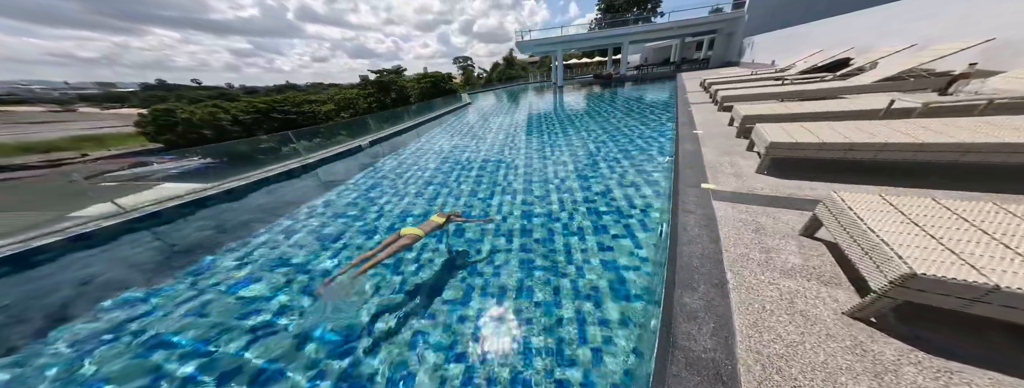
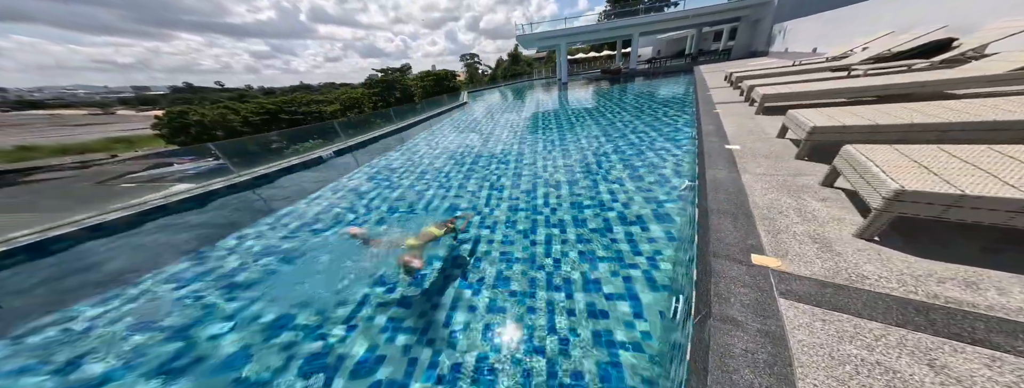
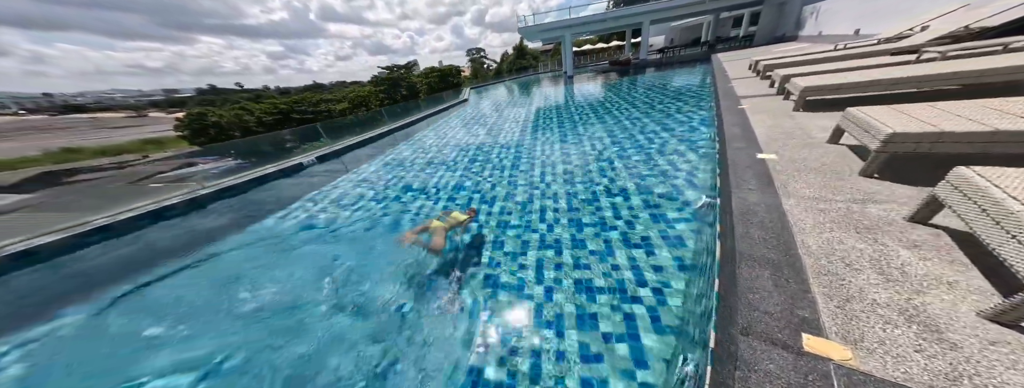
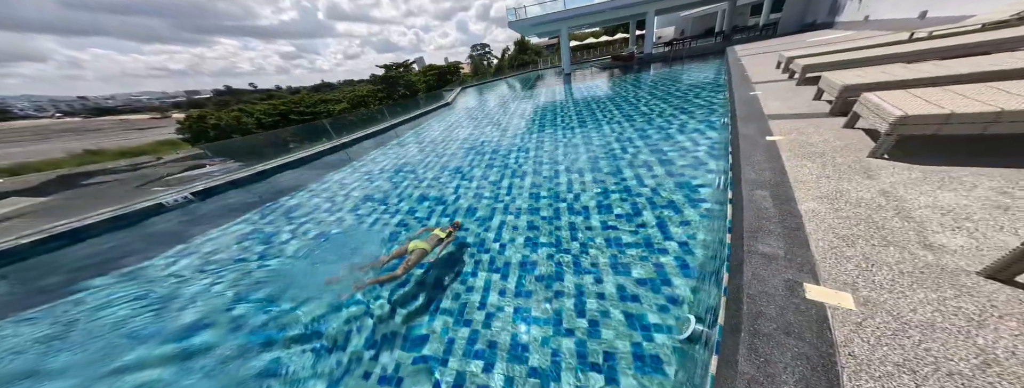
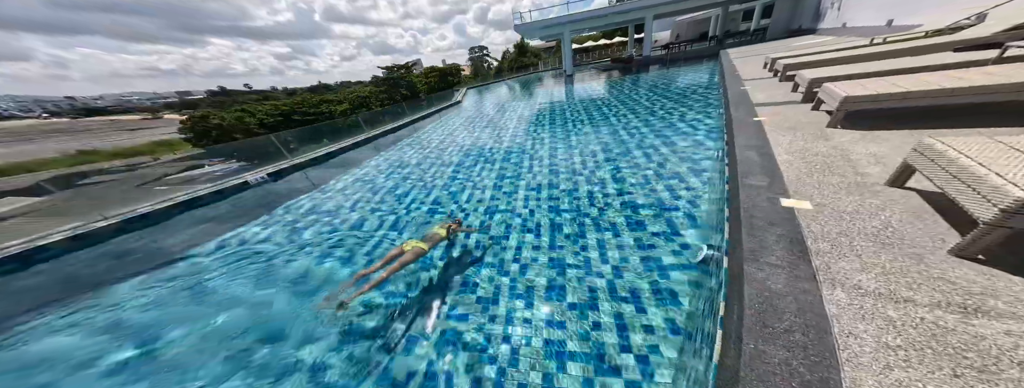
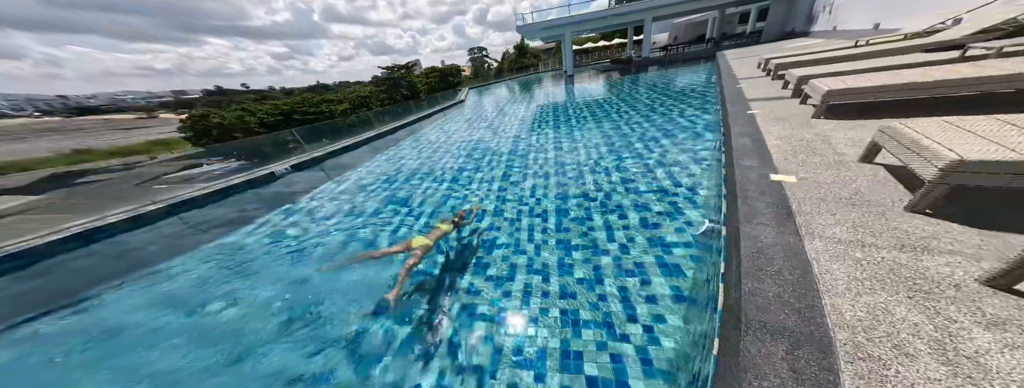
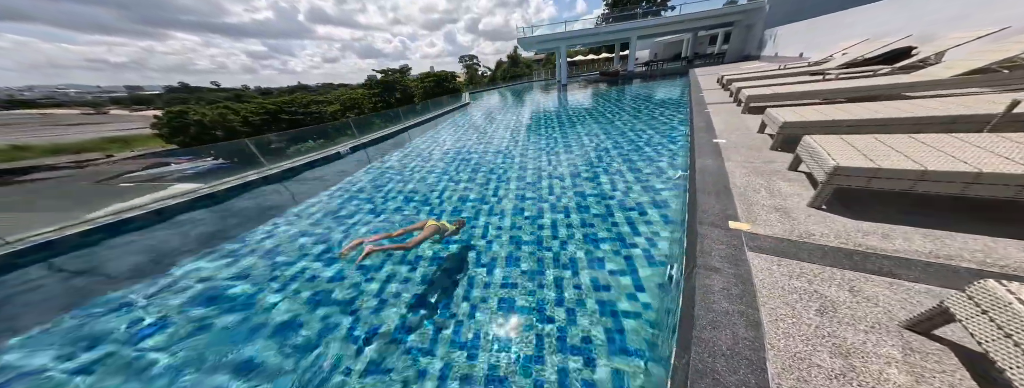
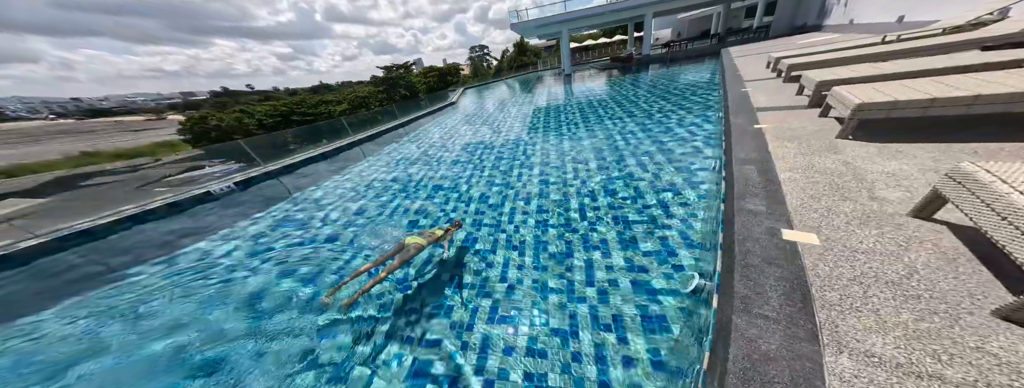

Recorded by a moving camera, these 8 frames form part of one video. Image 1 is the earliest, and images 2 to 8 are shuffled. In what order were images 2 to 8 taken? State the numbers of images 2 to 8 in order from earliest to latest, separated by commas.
7, 2, 3, 6, 5, 8, 4
